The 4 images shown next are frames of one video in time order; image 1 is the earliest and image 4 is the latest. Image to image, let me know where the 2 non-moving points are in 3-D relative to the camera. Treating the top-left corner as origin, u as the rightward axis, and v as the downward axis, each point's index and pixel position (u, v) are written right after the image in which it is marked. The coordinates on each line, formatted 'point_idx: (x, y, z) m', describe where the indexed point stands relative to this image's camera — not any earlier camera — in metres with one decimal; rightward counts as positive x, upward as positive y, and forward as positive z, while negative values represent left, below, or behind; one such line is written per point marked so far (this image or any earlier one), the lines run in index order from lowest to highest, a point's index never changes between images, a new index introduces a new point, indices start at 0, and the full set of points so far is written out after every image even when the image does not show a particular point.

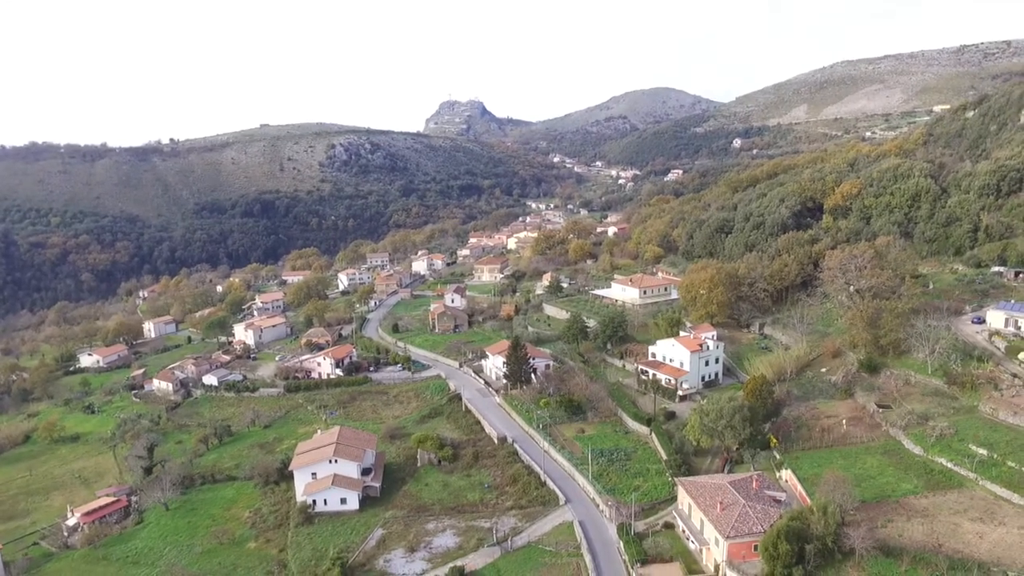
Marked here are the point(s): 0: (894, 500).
0: (+9.0, -5.0, +19.4) m
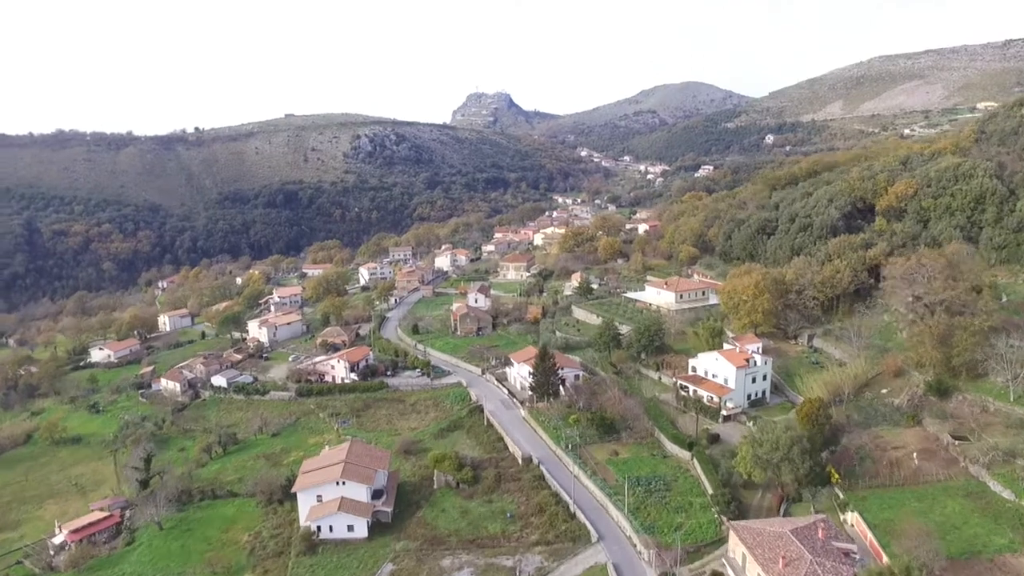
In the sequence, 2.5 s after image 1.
0: (+9.6, -5.5, +16.6) m
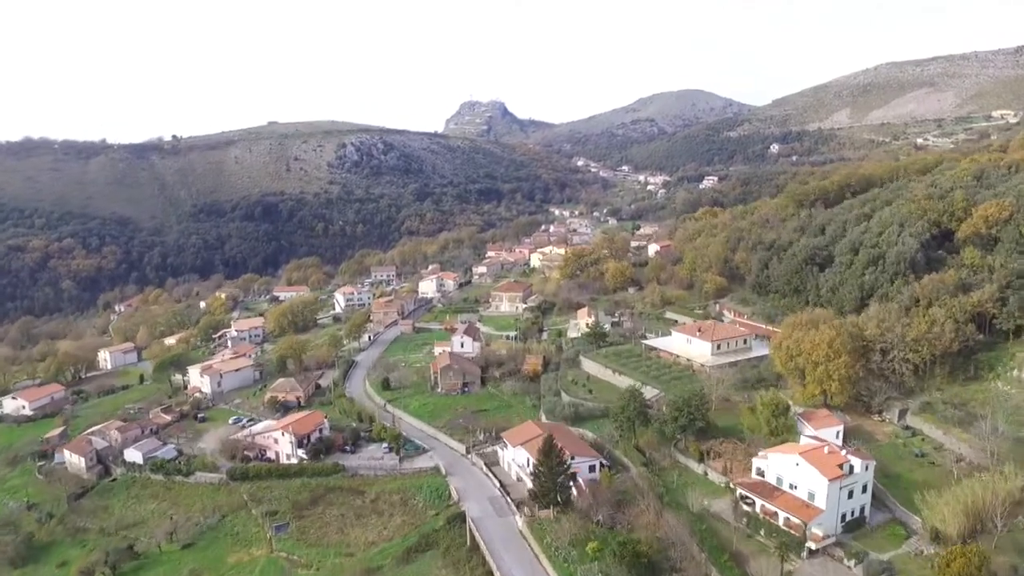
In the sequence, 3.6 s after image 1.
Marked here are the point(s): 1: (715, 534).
0: (+9.5, -7.1, +8.2) m
1: (+4.9, -6.0, +20.0) m
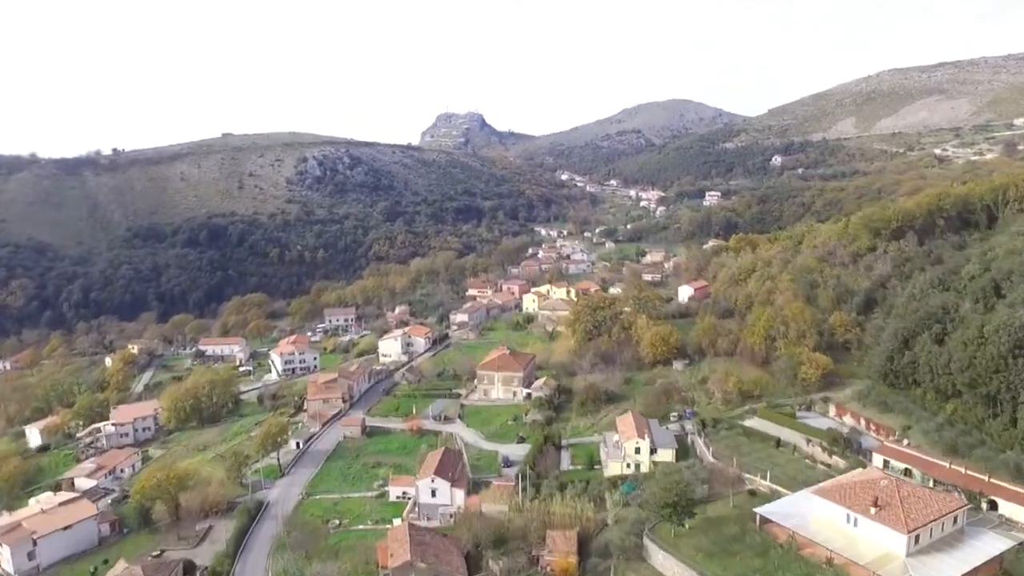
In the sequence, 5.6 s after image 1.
0: (+10.5, -9.7, -7.3) m
1: (+5.6, -8.8, +4.3) m
